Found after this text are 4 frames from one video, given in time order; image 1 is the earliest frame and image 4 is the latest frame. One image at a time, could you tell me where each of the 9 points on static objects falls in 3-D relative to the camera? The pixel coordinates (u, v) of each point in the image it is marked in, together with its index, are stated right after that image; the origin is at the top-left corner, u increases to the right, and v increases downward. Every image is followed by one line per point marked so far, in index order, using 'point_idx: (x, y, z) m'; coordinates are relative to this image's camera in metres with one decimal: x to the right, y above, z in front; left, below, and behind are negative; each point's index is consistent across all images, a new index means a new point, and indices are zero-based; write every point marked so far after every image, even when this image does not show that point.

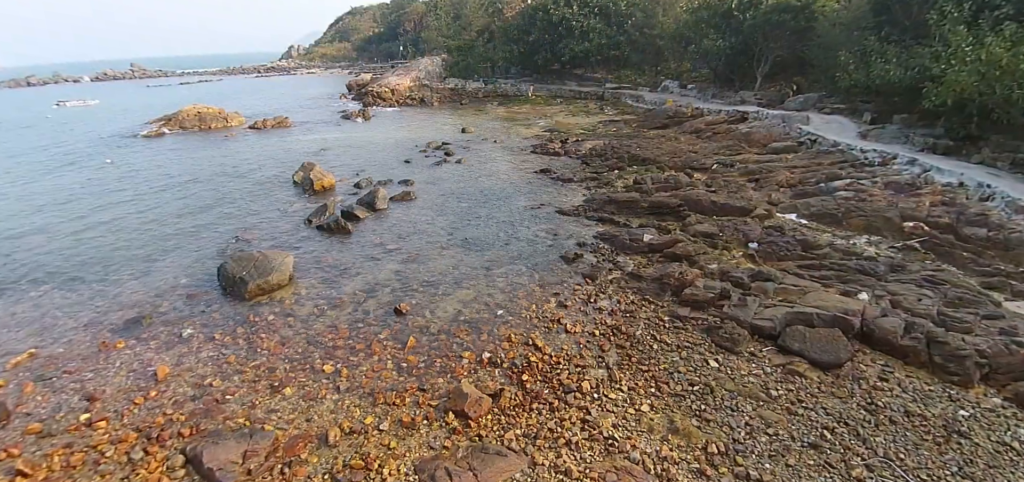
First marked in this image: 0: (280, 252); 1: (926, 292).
0: (-8.7, -0.4, +17.0) m
1: (+13.2, -1.6, +14.3) m
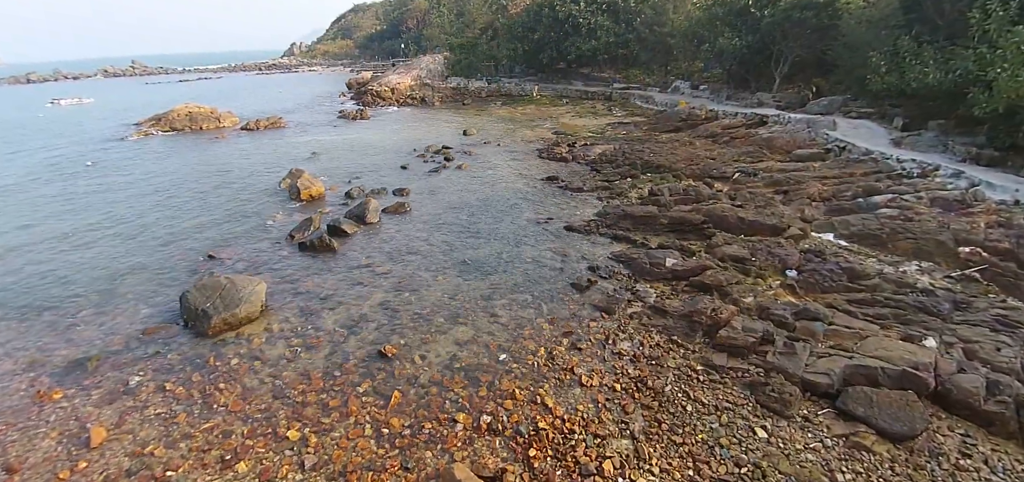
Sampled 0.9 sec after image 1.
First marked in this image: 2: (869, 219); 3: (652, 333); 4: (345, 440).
0: (-8.6, -1.2, +14.9) m
1: (+13.3, -2.6, +12.2) m
2: (+15.0, +0.9, +19.0) m
3: (+4.0, -2.6, +12.9) m
4: (-3.6, -4.2, +9.6) m
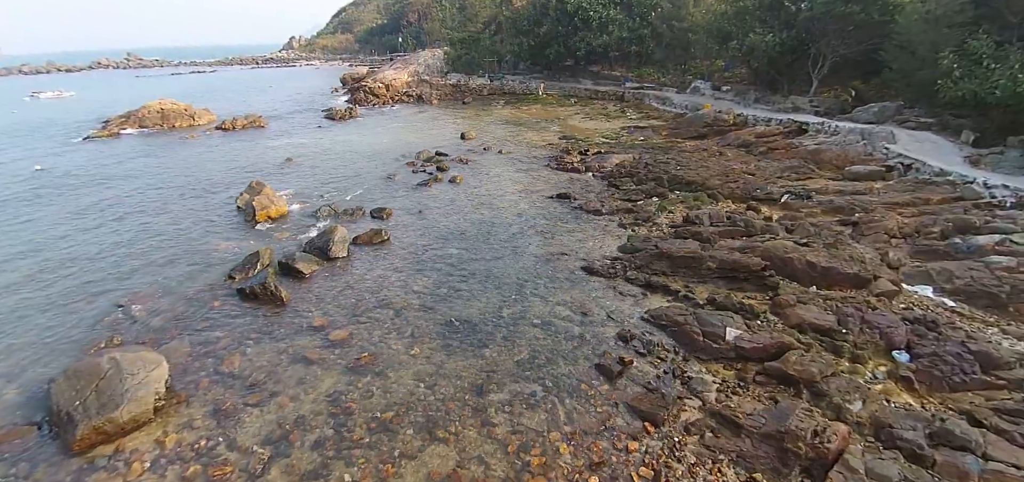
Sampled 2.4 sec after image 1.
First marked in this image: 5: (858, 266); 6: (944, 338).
0: (-8.5, -2.7, +10.7) m
1: (+13.3, -4.4, +7.9) m
2: (+15.2, -0.9, +14.7) m
3: (+4.1, -4.3, +8.7) m
4: (-3.6, -5.8, +5.4) m
5: (+11.3, -0.8, +14.7) m
6: (+11.3, -2.5, +11.8) m
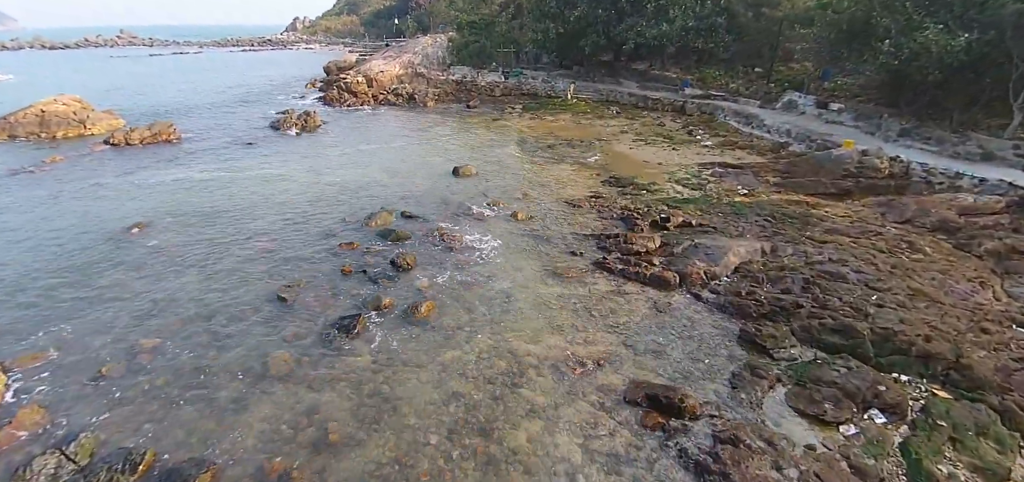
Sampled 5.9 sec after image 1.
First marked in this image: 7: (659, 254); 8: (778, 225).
0: (-8.4, -8.1, -1.5) m
1: (+13.3, -11.0, -4.7) m
2: (+15.4, -7.4, +1.9) m
3: (+4.1, -10.4, -3.7) m
4: (-3.7, -11.7, -6.8) m
5: (+11.6, -7.1, +2.0) m
6: (+11.4, -8.9, -0.9) m
7: (+5.2, -0.6, +15.7) m
8: (+10.7, +0.5, +18.0) m
